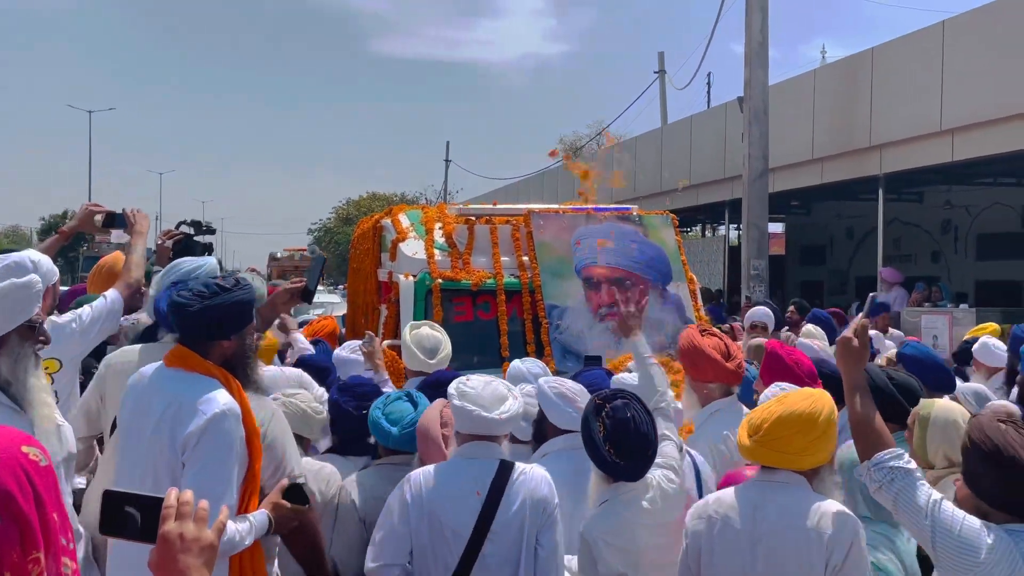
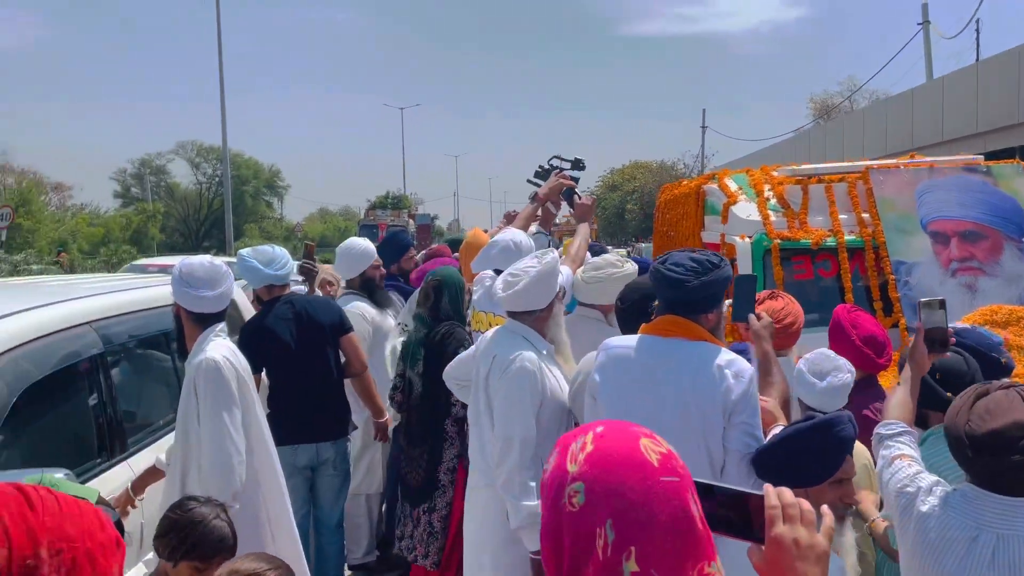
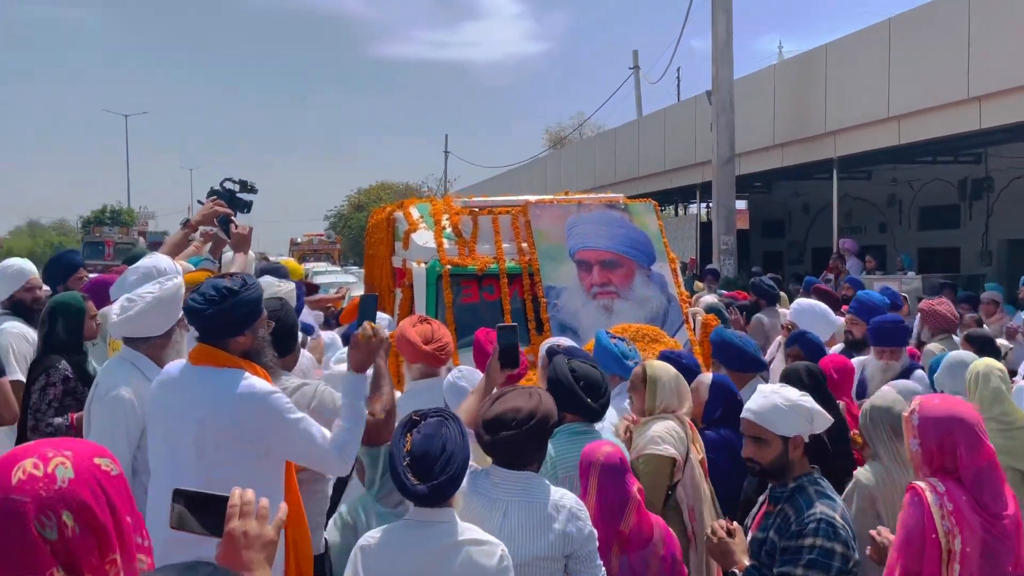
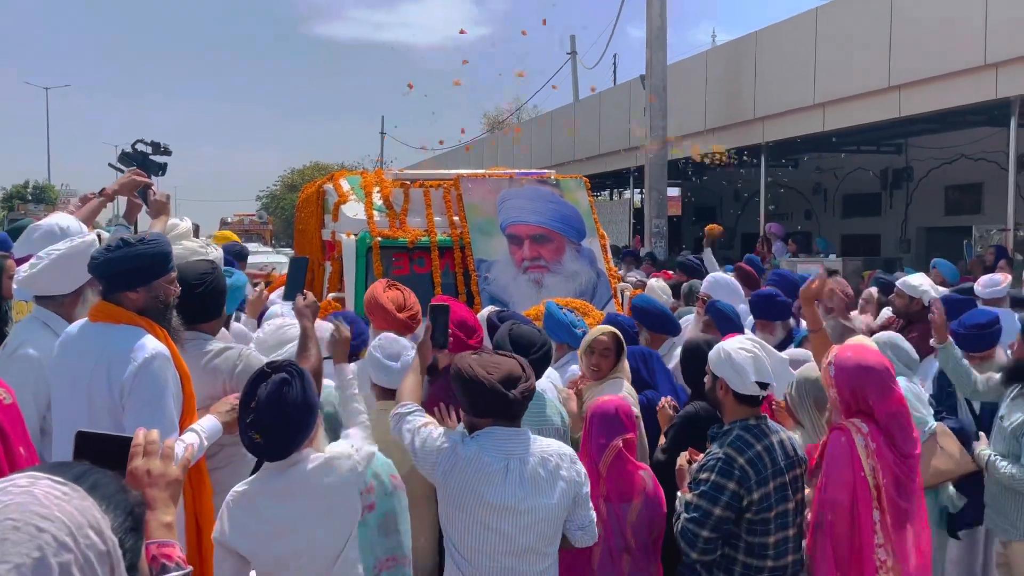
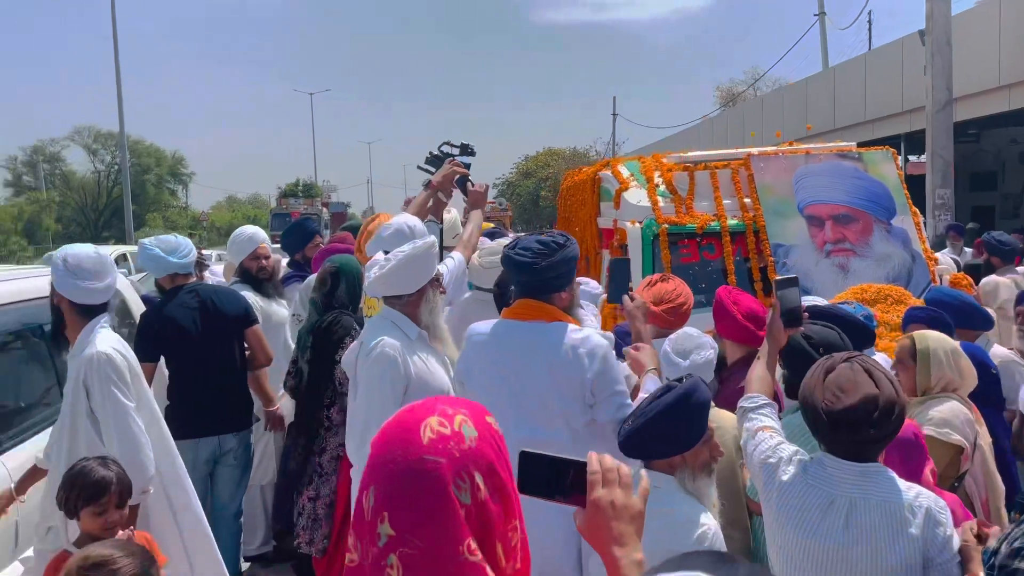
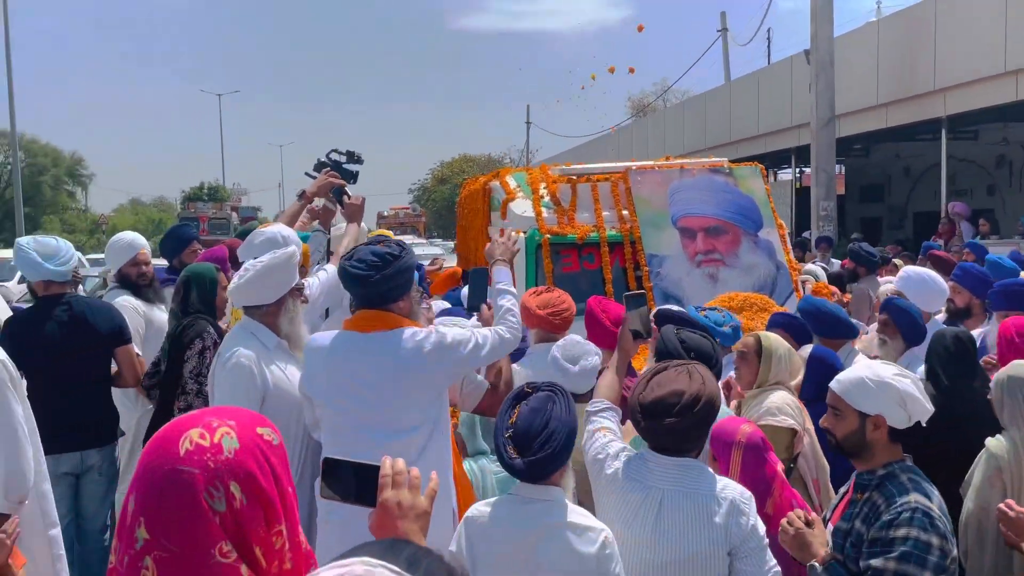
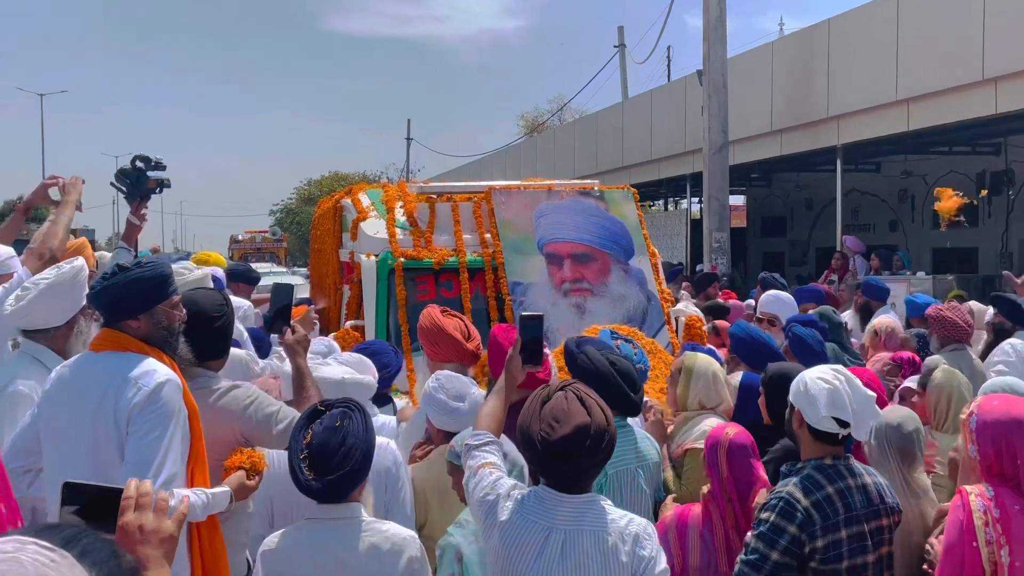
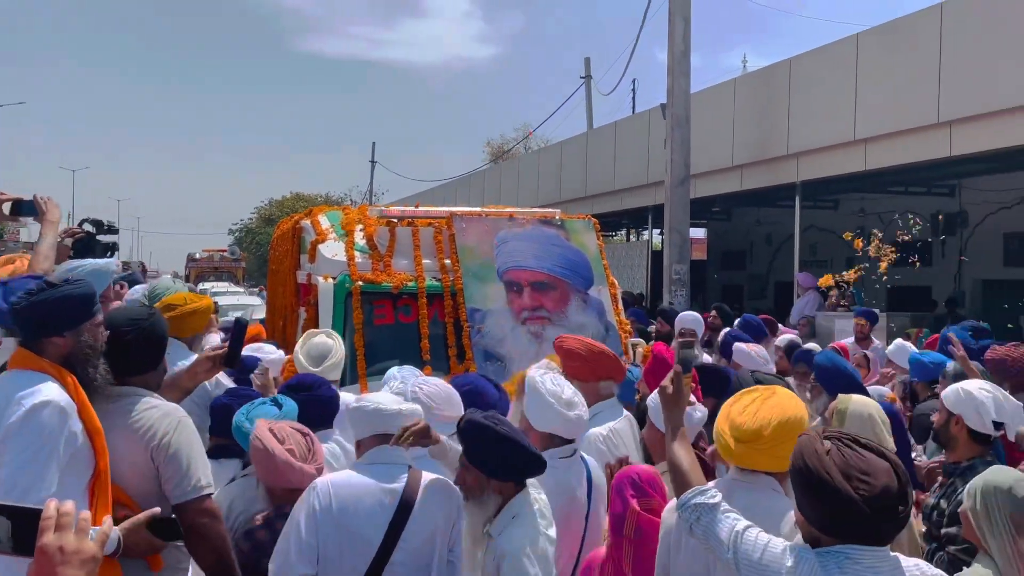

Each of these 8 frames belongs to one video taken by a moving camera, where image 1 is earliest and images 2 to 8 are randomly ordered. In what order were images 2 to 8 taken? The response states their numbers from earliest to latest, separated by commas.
8, 7, 4, 3, 6, 5, 2
